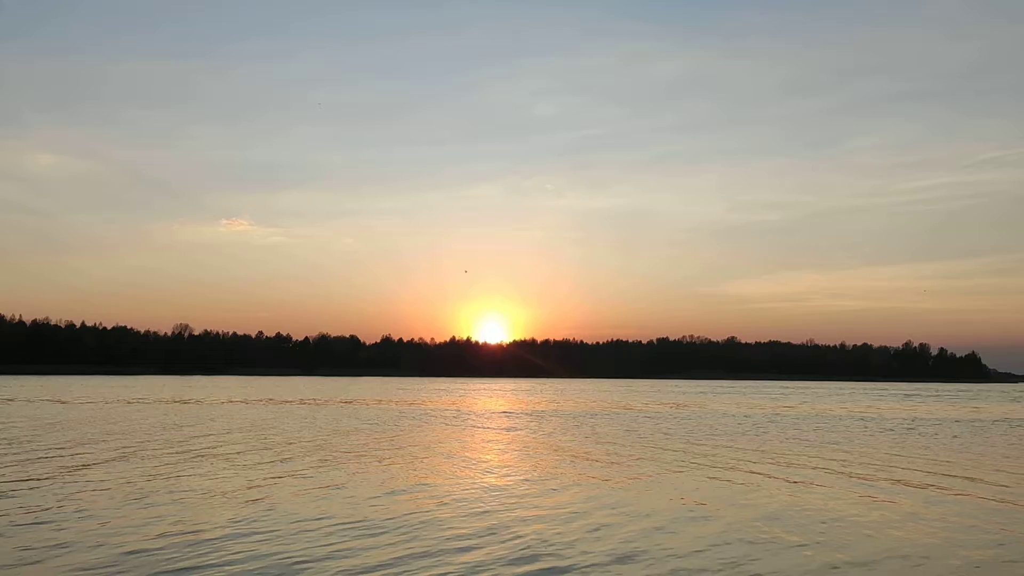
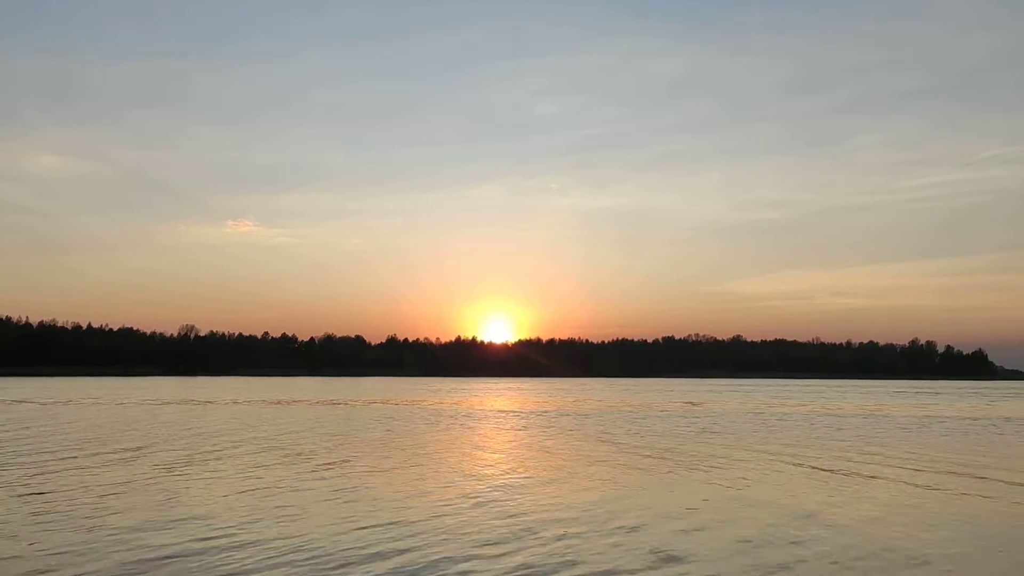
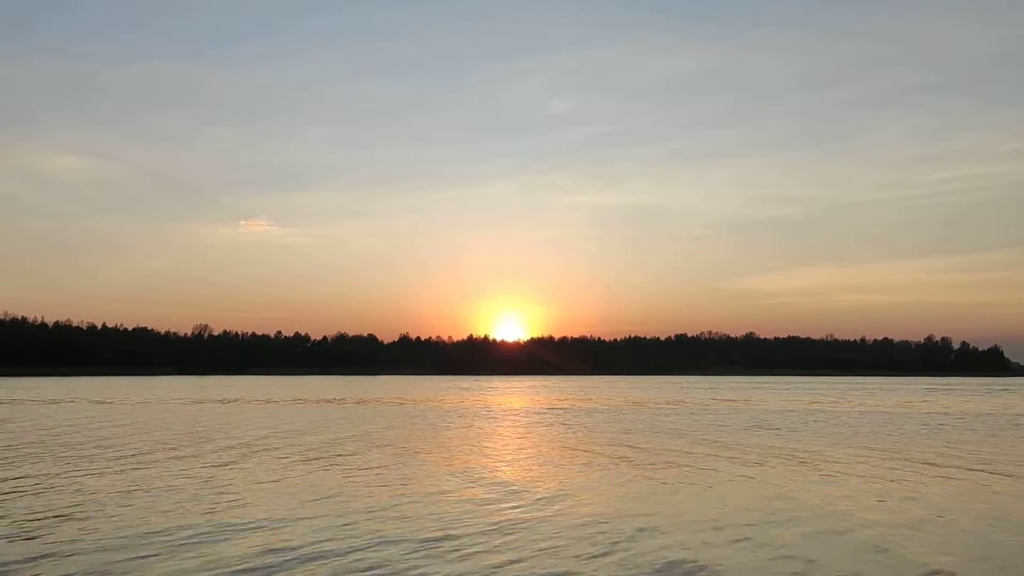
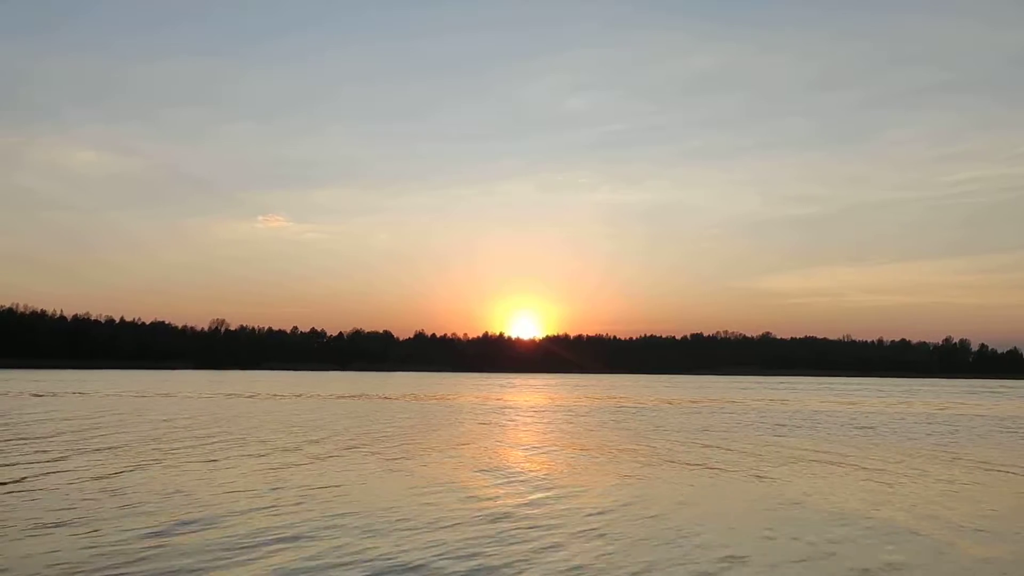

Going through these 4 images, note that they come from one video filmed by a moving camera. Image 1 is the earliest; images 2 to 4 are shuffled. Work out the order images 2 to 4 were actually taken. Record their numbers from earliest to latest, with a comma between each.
2, 3, 4
